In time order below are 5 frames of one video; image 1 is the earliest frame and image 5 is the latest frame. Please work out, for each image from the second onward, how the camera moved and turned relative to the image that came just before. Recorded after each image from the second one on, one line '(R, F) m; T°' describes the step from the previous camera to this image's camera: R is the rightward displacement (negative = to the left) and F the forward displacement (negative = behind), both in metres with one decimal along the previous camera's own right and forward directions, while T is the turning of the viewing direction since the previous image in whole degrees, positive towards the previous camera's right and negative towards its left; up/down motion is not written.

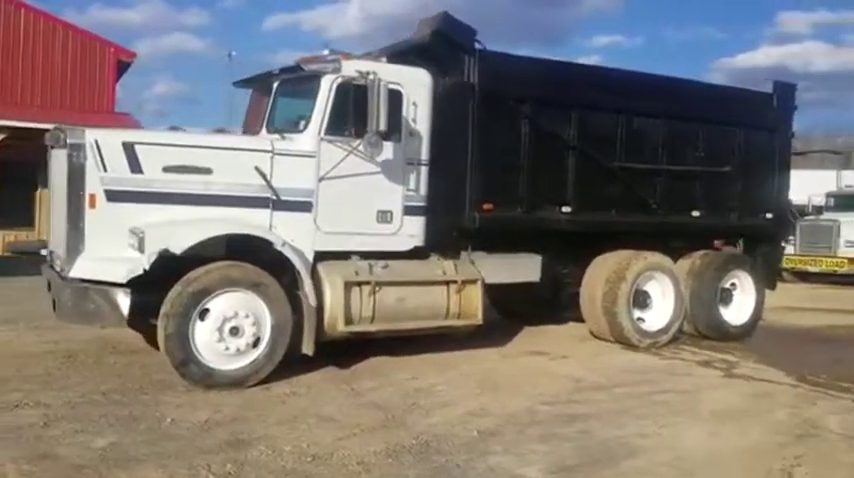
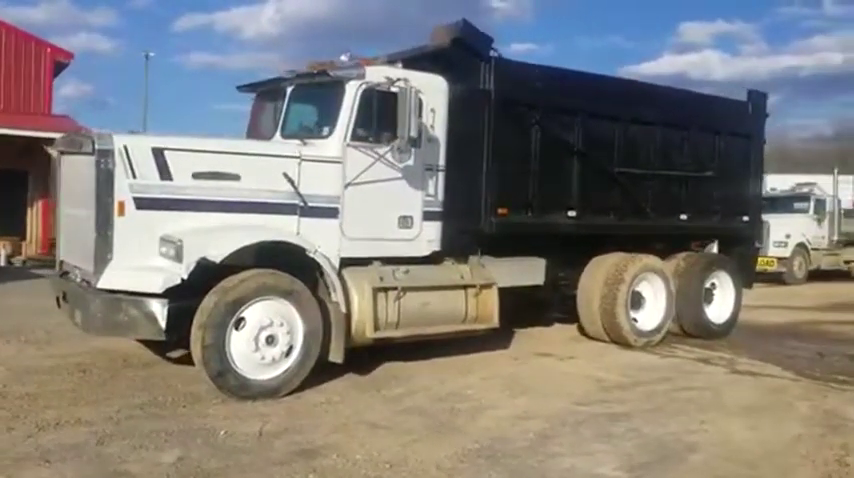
(-1.3, 0.0) m; +7°
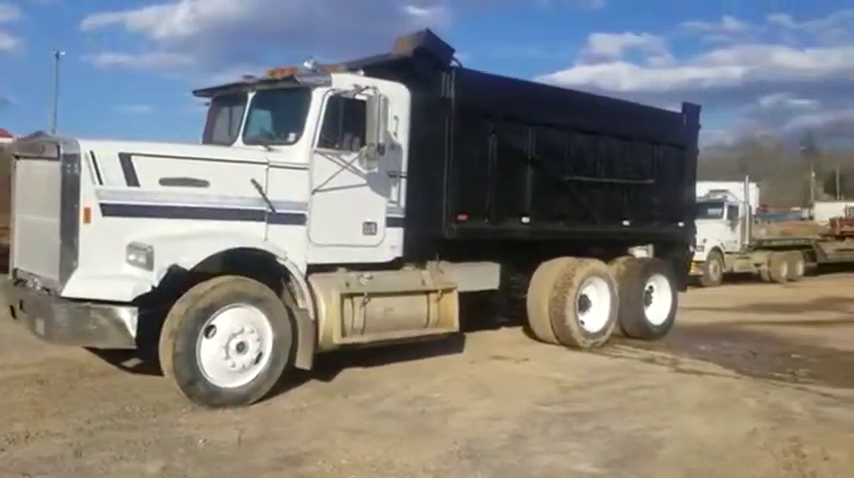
(-0.6, -0.1) m; +6°
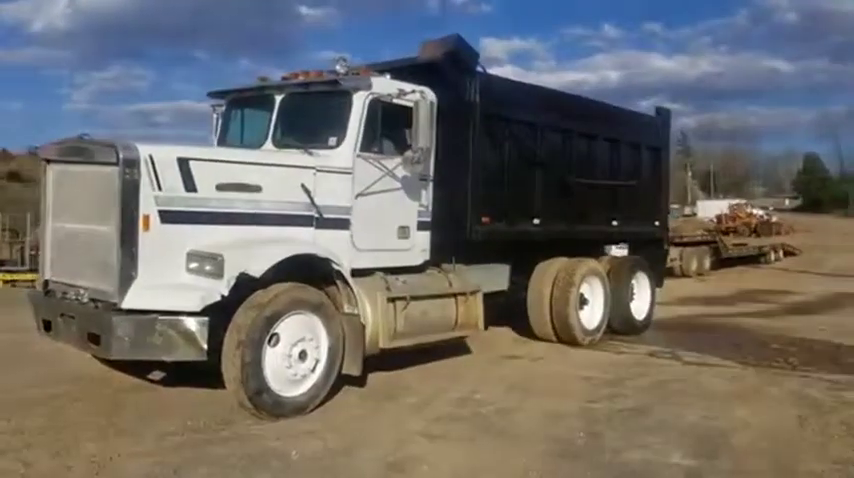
(-1.8, +0.1) m; +9°
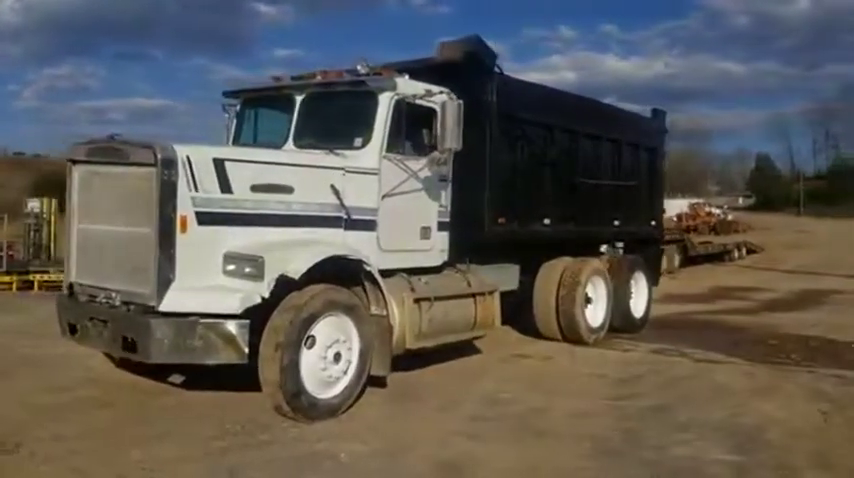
(-0.8, 0.0) m; +4°
